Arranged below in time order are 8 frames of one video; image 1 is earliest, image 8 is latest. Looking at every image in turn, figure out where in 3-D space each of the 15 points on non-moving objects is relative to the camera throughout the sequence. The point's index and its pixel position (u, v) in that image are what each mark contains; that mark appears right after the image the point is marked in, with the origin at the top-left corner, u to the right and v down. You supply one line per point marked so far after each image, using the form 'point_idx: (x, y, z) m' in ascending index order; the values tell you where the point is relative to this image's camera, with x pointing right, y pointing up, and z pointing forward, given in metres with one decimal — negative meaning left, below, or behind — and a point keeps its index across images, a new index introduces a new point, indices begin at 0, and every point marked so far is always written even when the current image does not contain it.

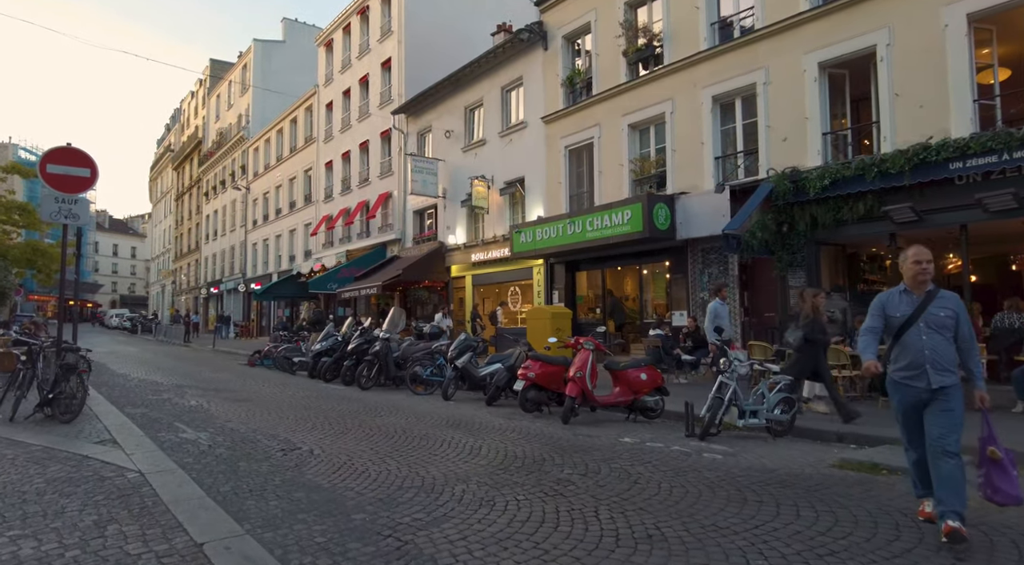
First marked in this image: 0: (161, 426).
0: (-4.4, -1.8, +7.9) m
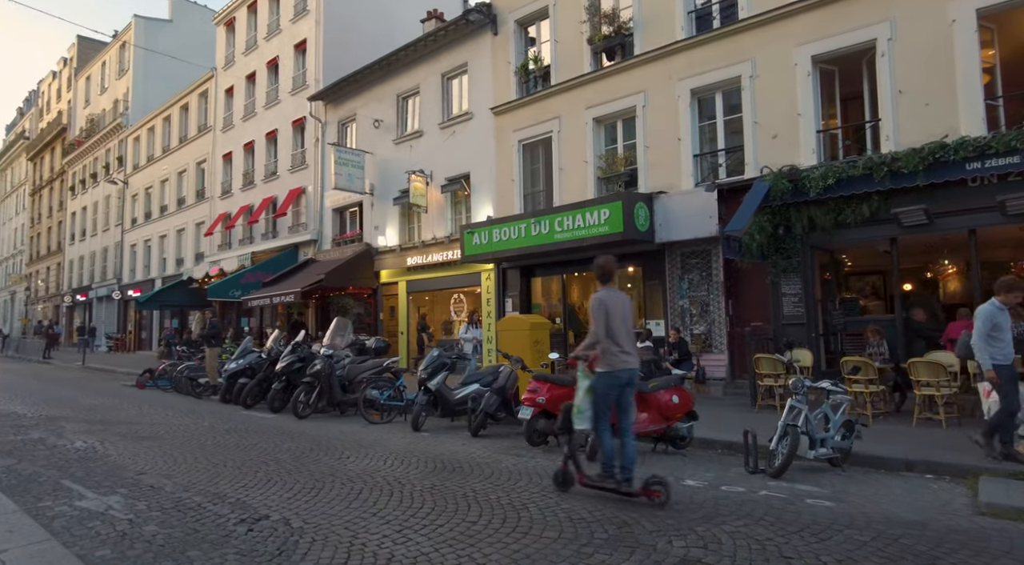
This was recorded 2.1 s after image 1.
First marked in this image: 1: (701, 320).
0: (-4.1, -1.8, +5.6) m
1: (+3.5, -0.7, +11.6) m
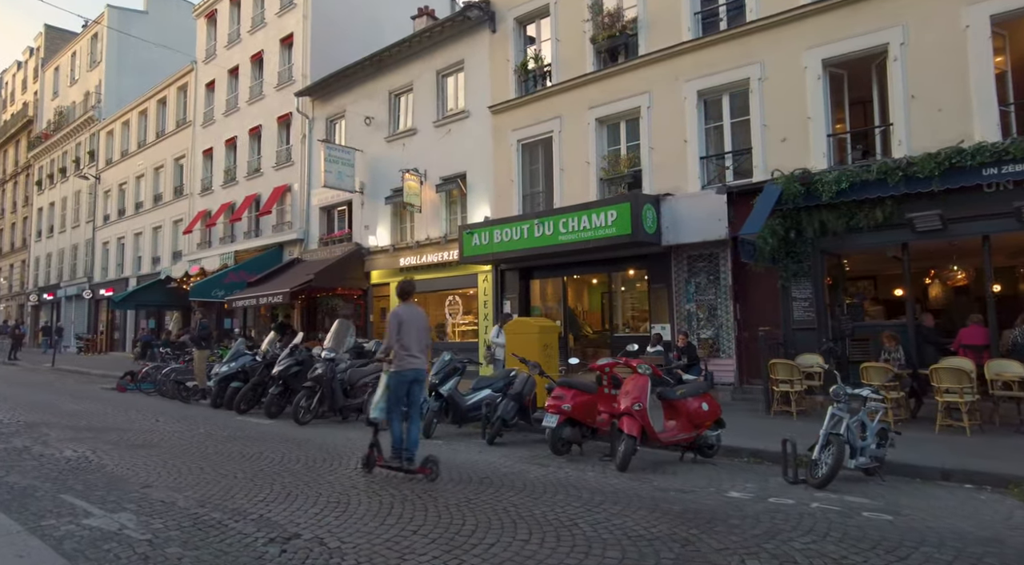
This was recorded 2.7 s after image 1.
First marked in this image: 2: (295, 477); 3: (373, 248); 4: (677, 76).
0: (-3.8, -1.8, +5.1) m
1: (+3.6, -0.8, +11.5) m
2: (-2.1, -1.9, +6.2) m
3: (-4.0, +1.0, +17.9) m
4: (+3.2, +4.0, +12.4) m
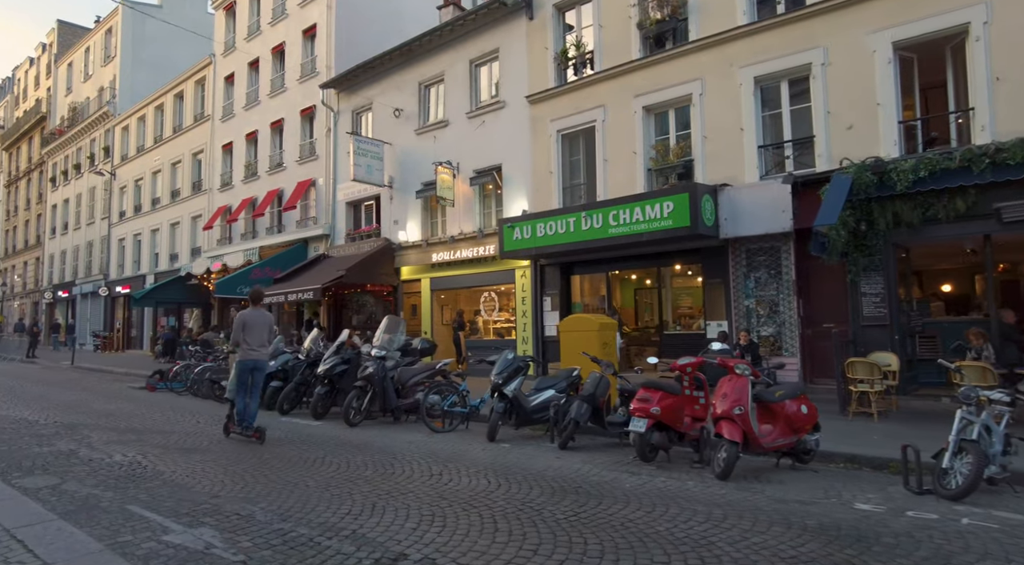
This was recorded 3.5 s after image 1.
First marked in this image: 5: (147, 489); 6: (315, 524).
0: (-2.9, -1.7, +4.6) m
1: (+4.4, -0.7, +11.0) m
2: (-1.2, -1.8, +5.7) m
3: (-3.0, +1.1, +17.5) m
4: (+4.1, +4.1, +11.9) m
5: (-3.2, -1.8, +5.6) m
6: (-1.4, -1.7, +4.6) m
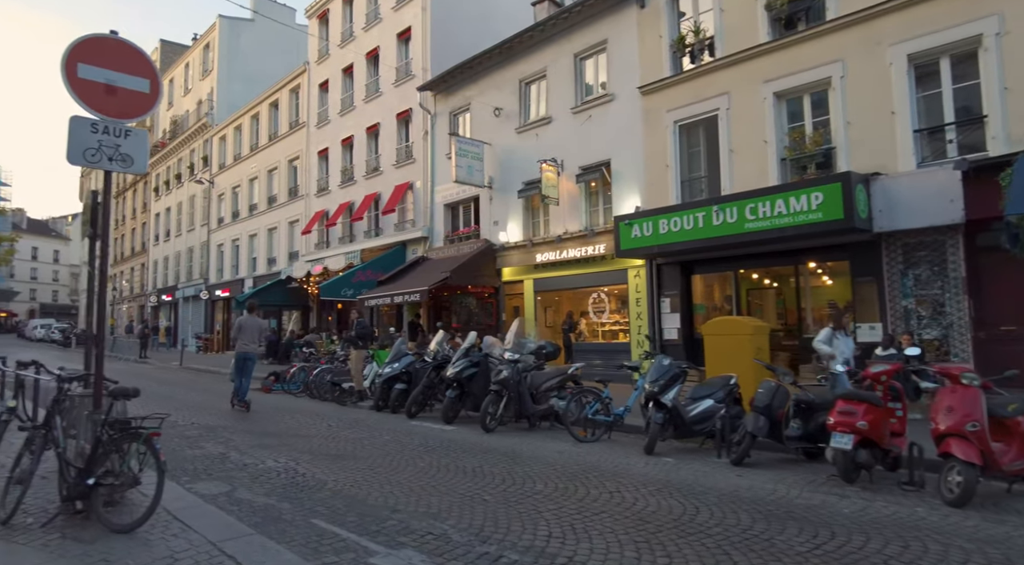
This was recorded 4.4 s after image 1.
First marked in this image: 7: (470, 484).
0: (-1.4, -1.7, +4.4) m
1: (+6.5, -0.6, +9.9) m
2: (+0.4, -1.8, +5.2) m
3: (-0.2, +1.0, +17.1) m
4: (+6.3, +4.1, +10.8) m
5: (-1.6, -1.8, +5.3) m
6: (+0.1, -1.7, +4.2) m
7: (-0.4, -1.9, +5.8) m
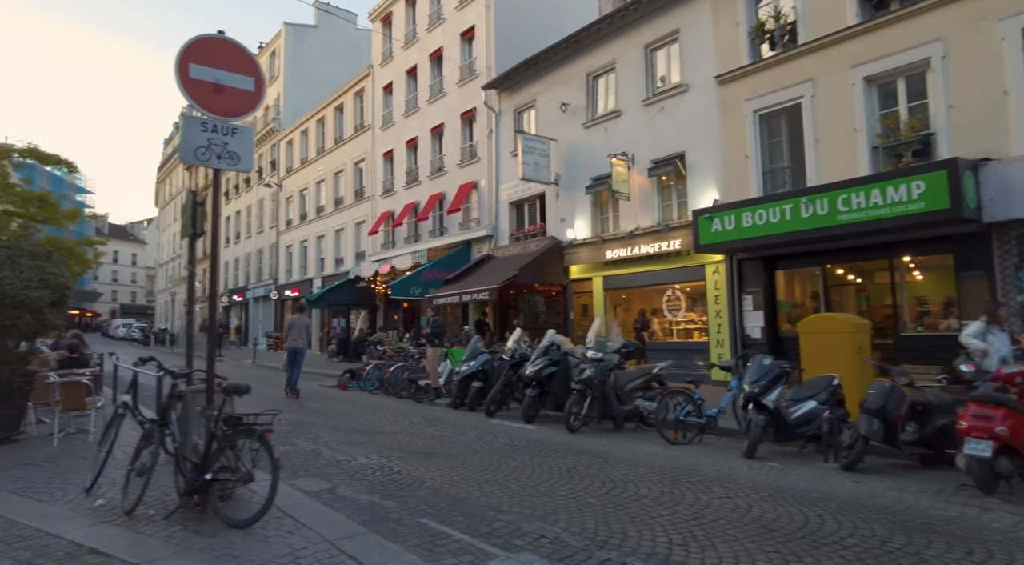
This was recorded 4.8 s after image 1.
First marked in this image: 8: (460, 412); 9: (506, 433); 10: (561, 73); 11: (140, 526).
0: (-0.7, -1.7, +4.3) m
1: (+7.8, -0.6, +9.1) m
2: (+1.2, -1.8, +5.0) m
3: (+1.6, +1.1, +16.9) m
4: (+7.5, +4.2, +10.1) m
5: (-0.7, -1.8, +5.3) m
6: (+0.8, -1.7, +3.9) m
7: (+0.5, -1.8, +5.6) m
8: (-0.9, -2.2, +10.8) m
9: (-0.1, -2.1, +8.6) m
10: (+1.4, +5.9, +17.9) m
11: (-2.6, -1.7, +4.5) m
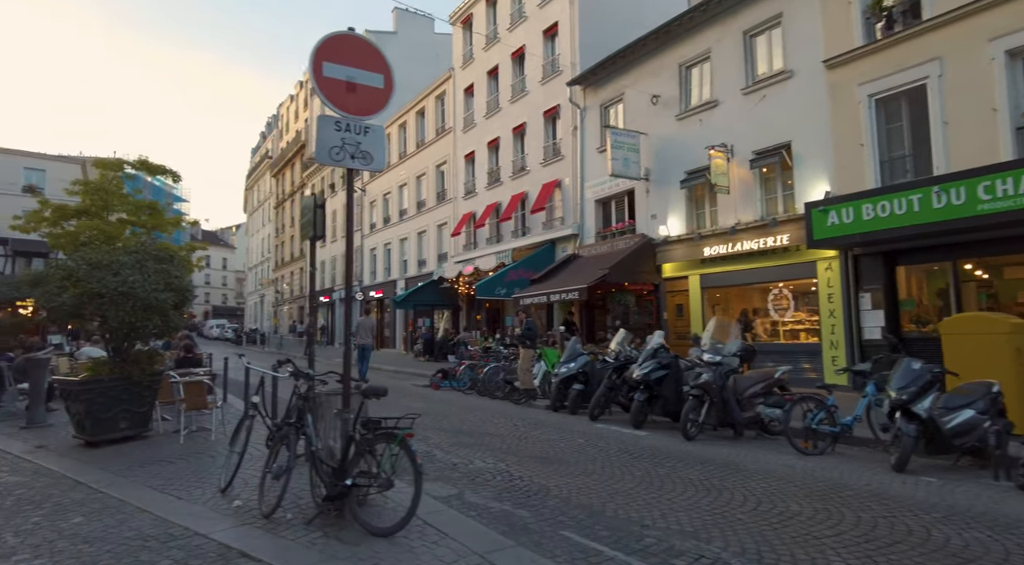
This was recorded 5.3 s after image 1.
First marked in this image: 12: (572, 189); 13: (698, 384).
0: (+0.3, -1.7, +4.0) m
1: (+9.2, -0.5, +7.9) m
2: (+2.3, -1.7, +4.5) m
3: (+4.0, +1.1, +16.3) m
4: (+9.0, +4.3, +8.9) m
5: (+0.3, -1.8, +5.0) m
6: (+1.7, -1.7, +3.5) m
7: (+1.6, -1.8, +5.3) m
8: (+0.8, -2.2, +10.5) m
9: (+1.4, -2.0, +8.2) m
10: (+3.8, +5.9, +17.3) m
11: (-1.6, -1.7, +4.5) m
12: (+1.9, +3.0, +19.9) m
13: (+2.4, -1.3, +8.1) m
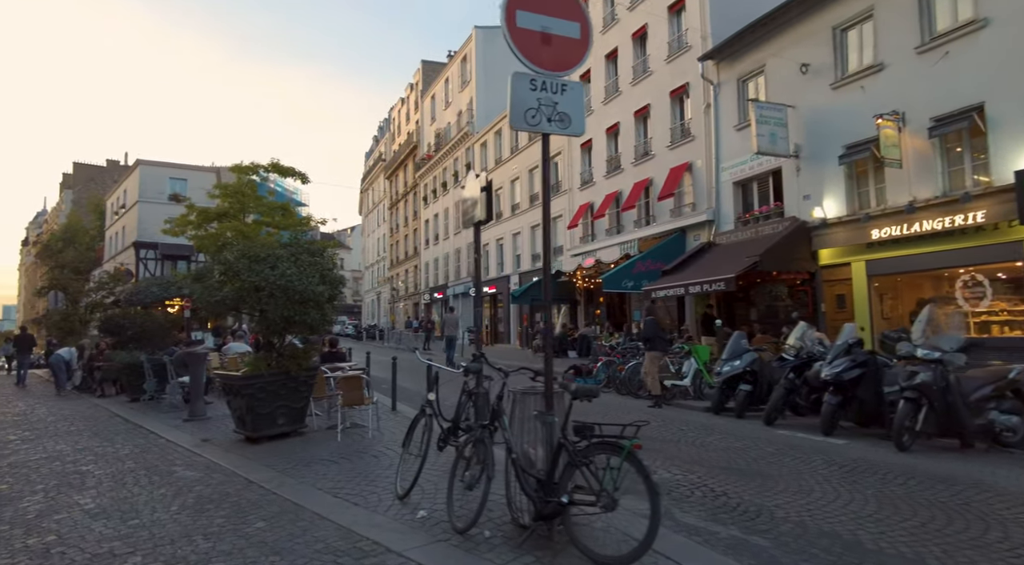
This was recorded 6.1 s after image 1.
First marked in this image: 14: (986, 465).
0: (+1.7, -1.6, +3.1) m
1: (+11.0, -0.2, +5.6) m
2: (+3.7, -1.6, +3.3) m
3: (+7.2, +1.4, +14.7) m
4: (+11.0, +4.6, +6.5) m
5: (+1.9, -1.6, +4.1) m
6: (+3.0, -1.5, +2.4) m
7: (+3.2, -1.6, +4.1) m
8: (+3.2, -2.0, +9.5) m
9: (+3.4, -1.9, +7.1) m
10: (+7.1, +6.2, +15.7) m
11: (-0.2, -1.6, +3.9) m
12: (+5.7, +3.2, +18.6) m
13: (+4.3, -1.1, +6.8) m
14: (+4.6, -1.8, +6.2) m
